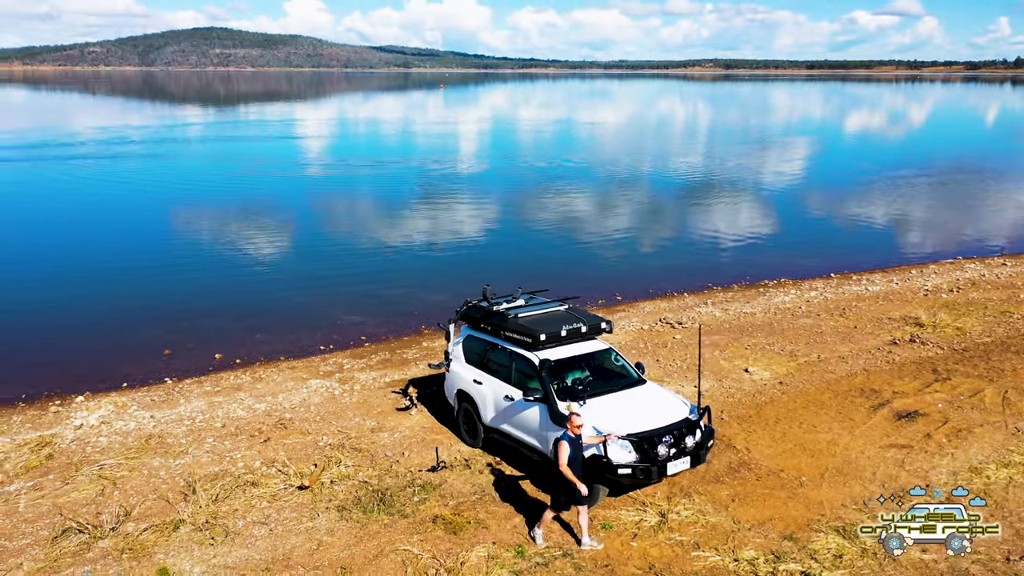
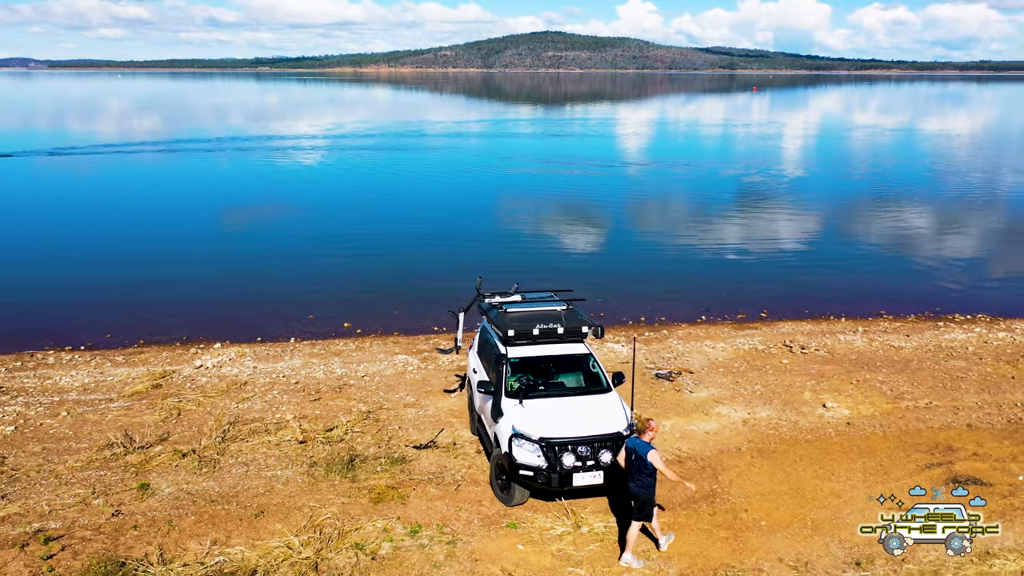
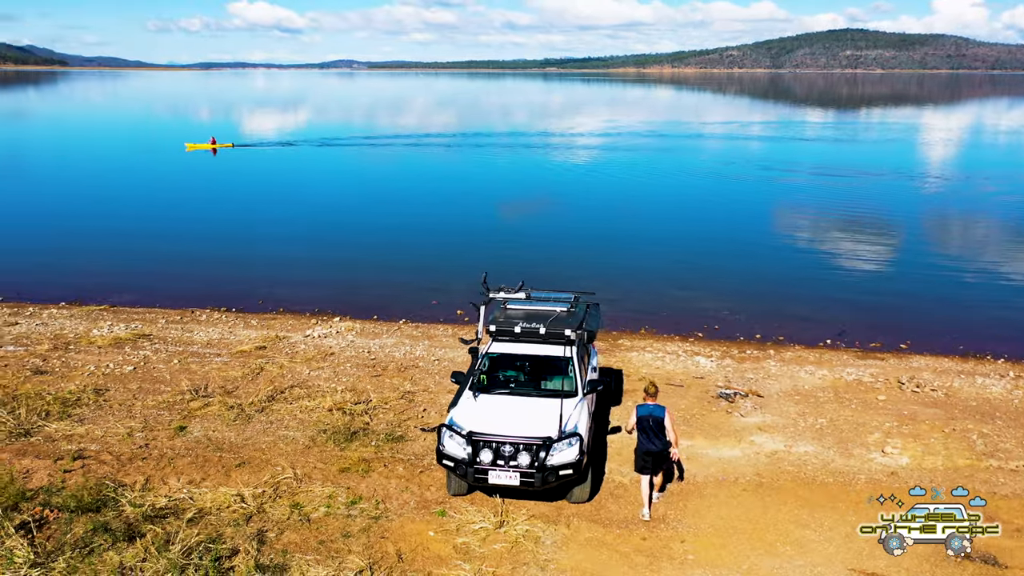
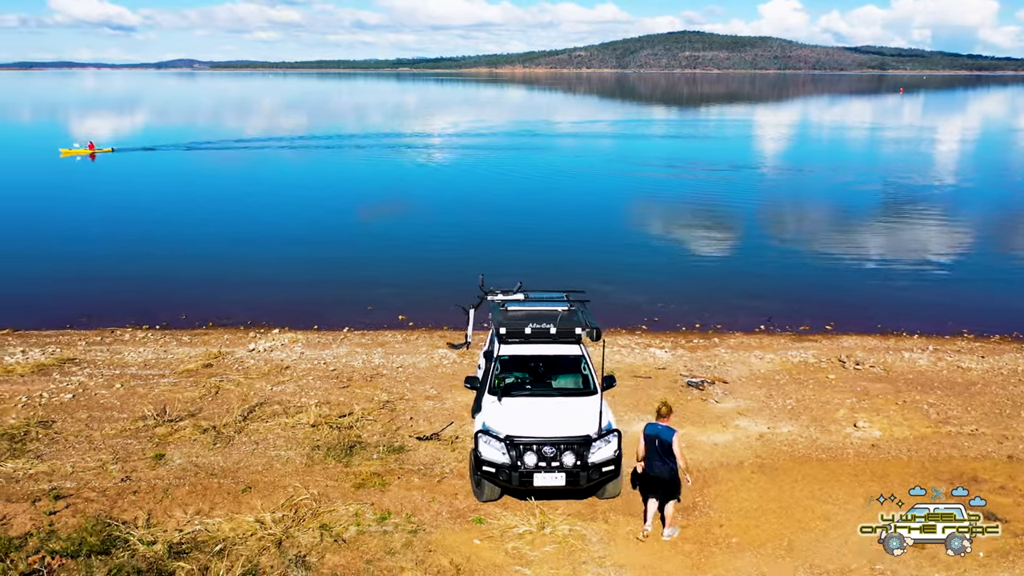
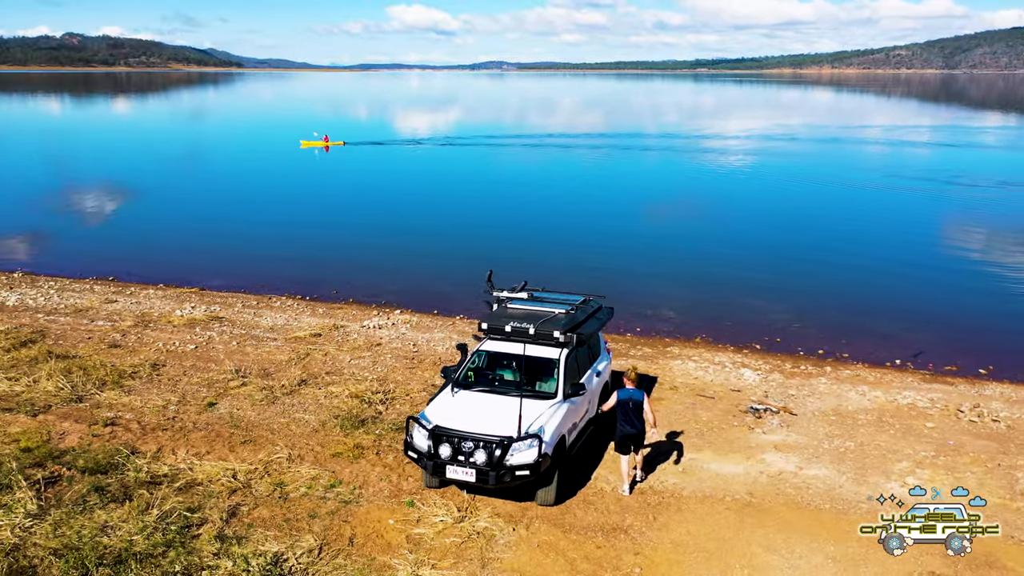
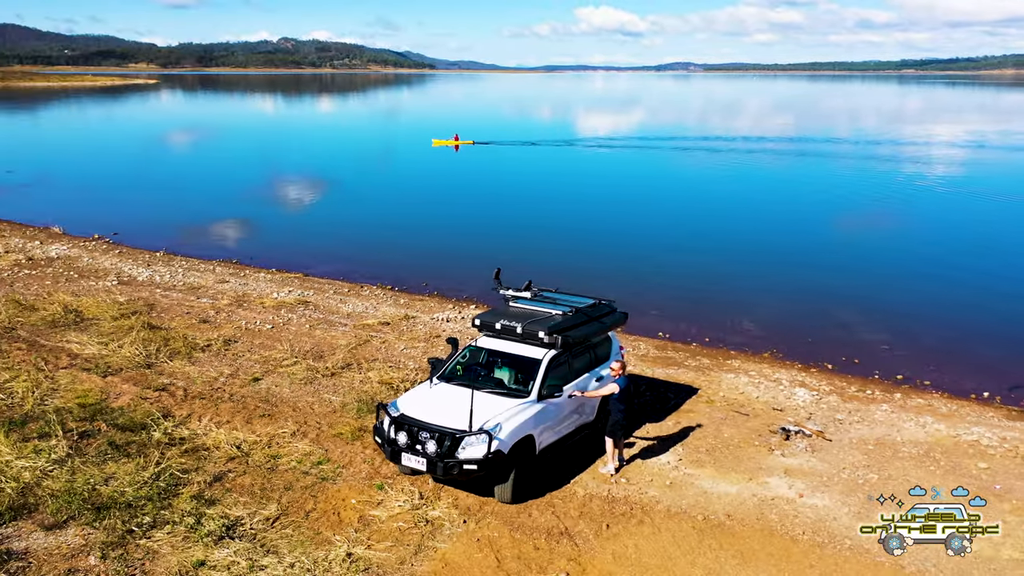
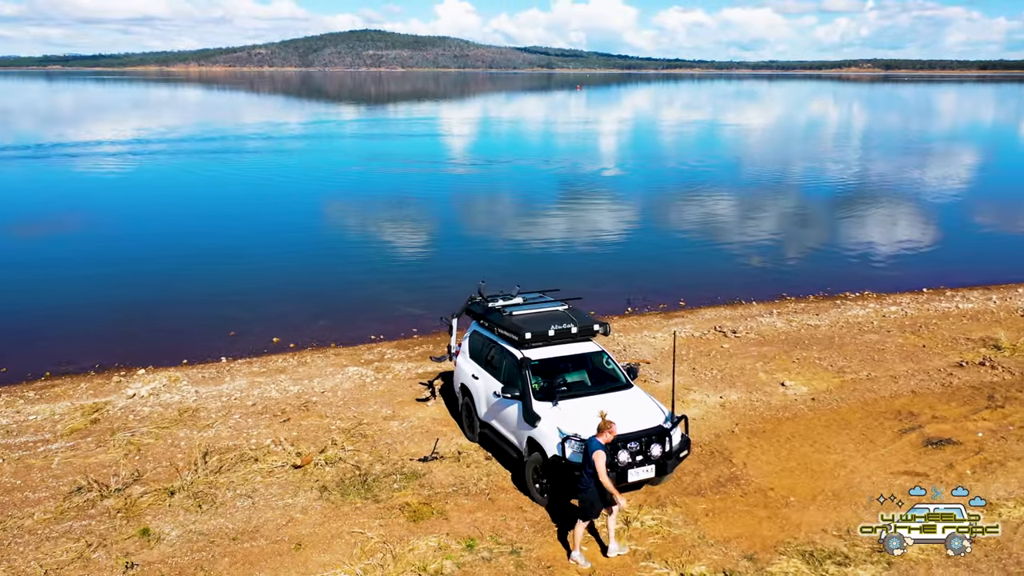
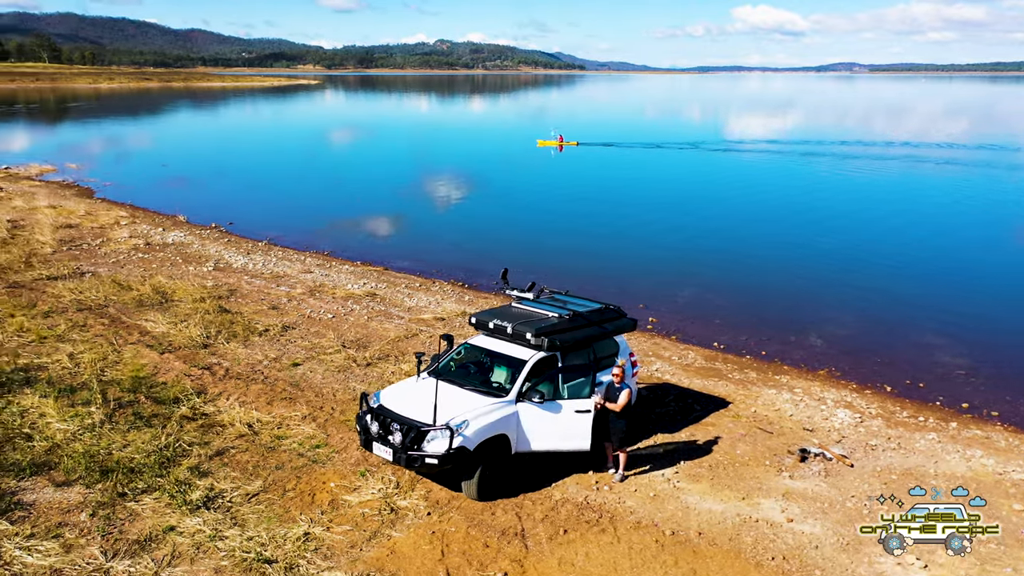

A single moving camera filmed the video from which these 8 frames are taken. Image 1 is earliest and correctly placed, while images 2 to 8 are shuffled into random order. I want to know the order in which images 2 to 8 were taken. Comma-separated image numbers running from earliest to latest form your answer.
7, 2, 4, 3, 5, 6, 8
